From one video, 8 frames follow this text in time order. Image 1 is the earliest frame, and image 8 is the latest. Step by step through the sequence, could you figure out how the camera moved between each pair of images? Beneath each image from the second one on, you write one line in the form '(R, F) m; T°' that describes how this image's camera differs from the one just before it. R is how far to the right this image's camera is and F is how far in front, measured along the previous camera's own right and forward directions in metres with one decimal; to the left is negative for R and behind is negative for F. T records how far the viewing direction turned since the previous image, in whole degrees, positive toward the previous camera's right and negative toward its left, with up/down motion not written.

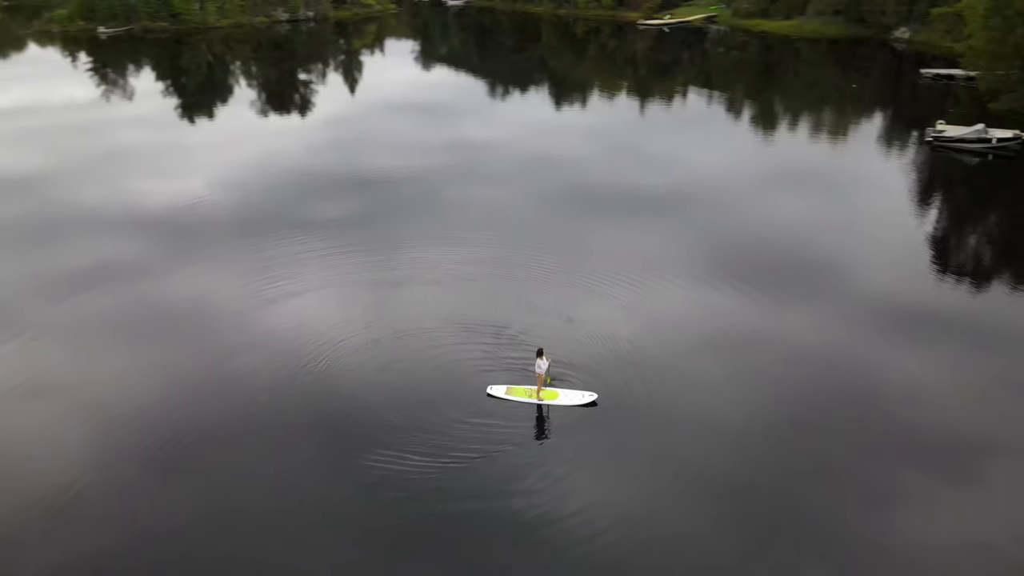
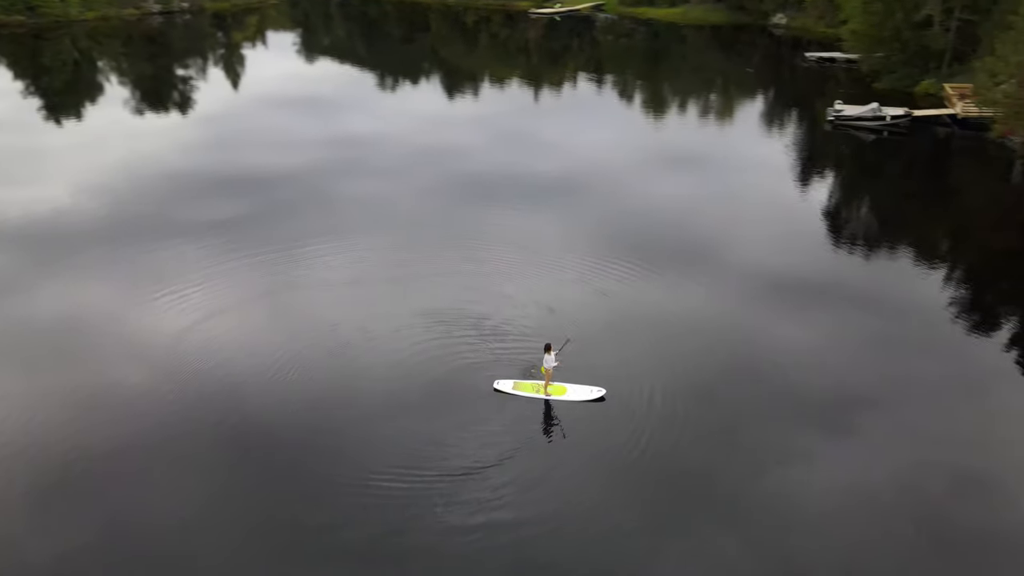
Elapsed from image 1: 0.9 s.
(-1.6, +0.4) m; +8°
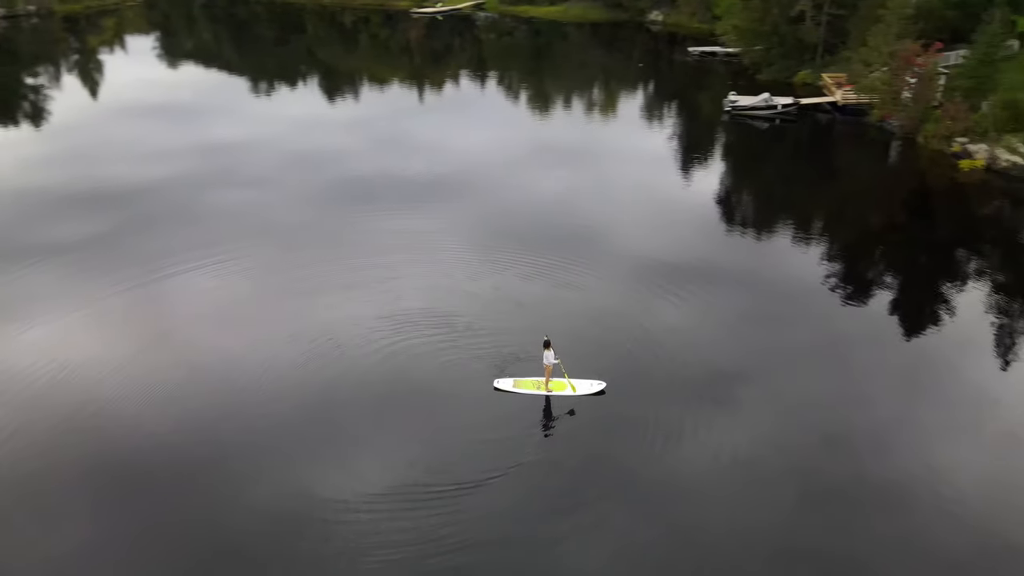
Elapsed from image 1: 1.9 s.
(-1.6, +0.1) m; +9°
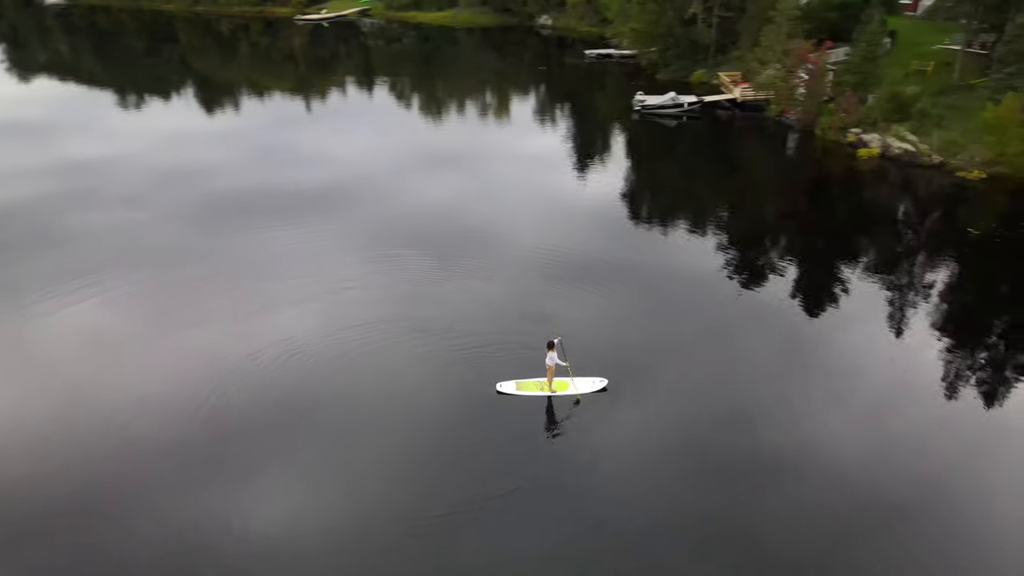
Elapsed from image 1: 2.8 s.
(-1.6, +0.1) m; +8°
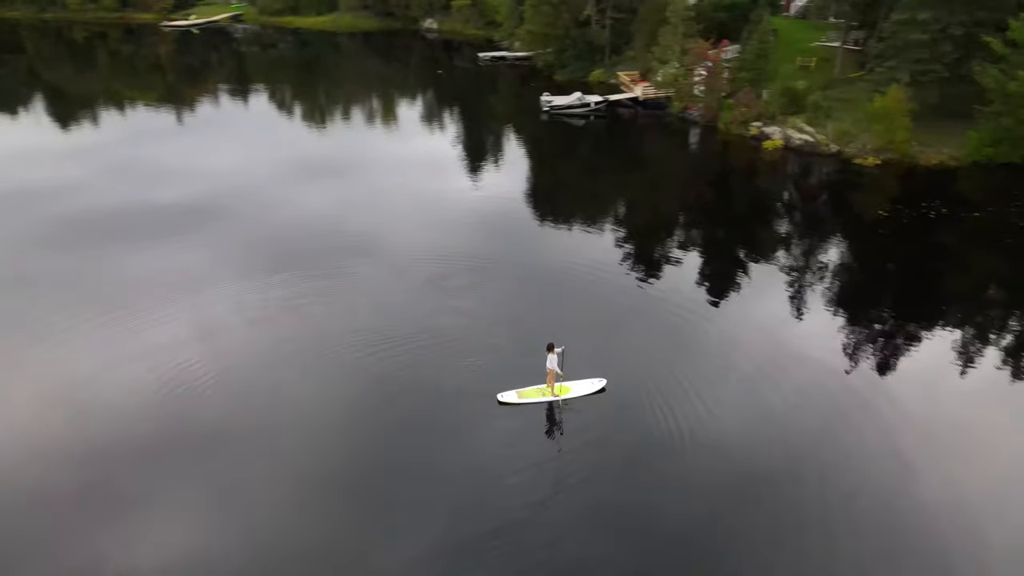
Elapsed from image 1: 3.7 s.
(-1.6, +0.4) m; +9°
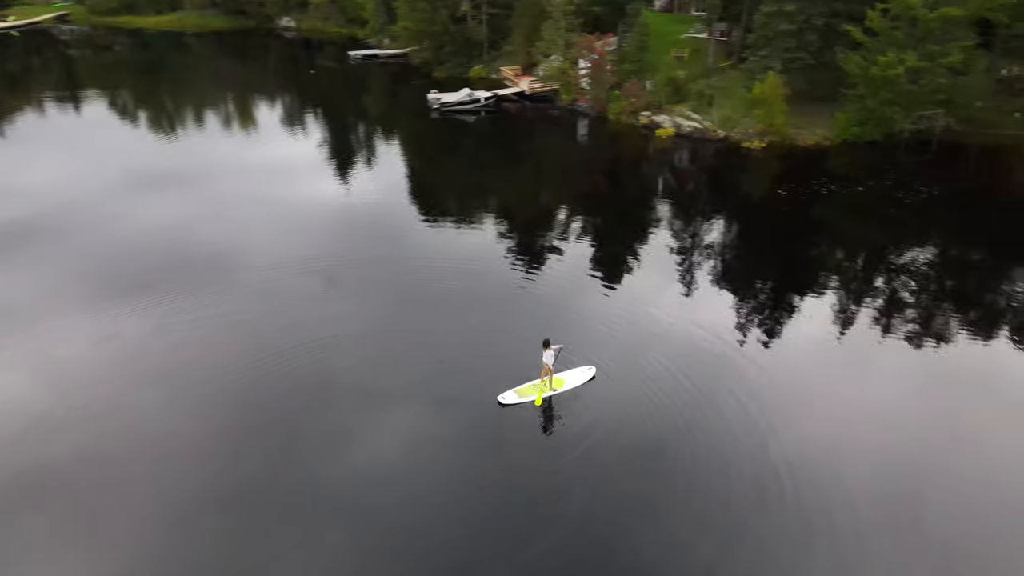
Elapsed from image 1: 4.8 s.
(-1.9, +0.4) m; +10°
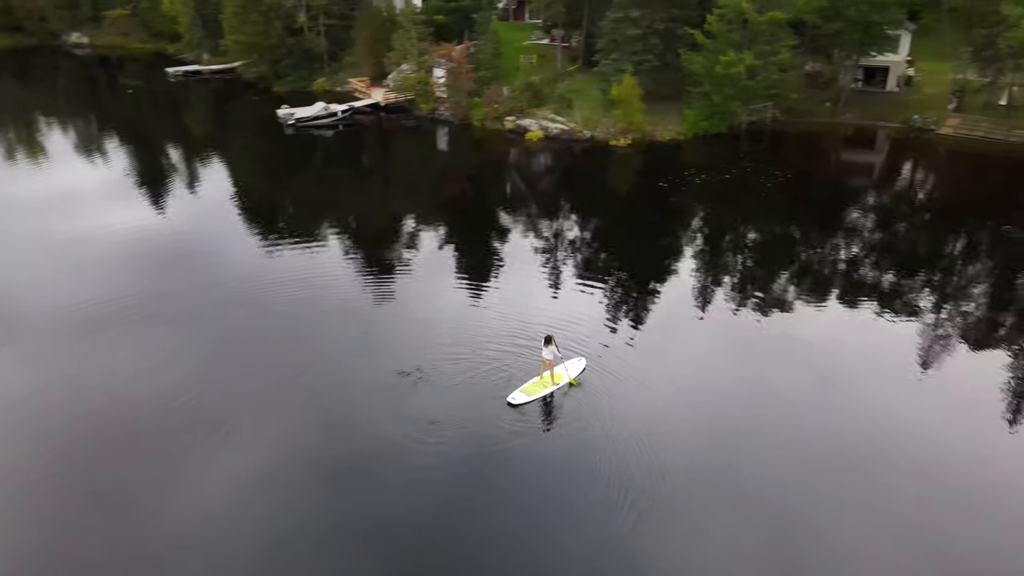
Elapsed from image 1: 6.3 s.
(-2.6, +0.3) m; +13°
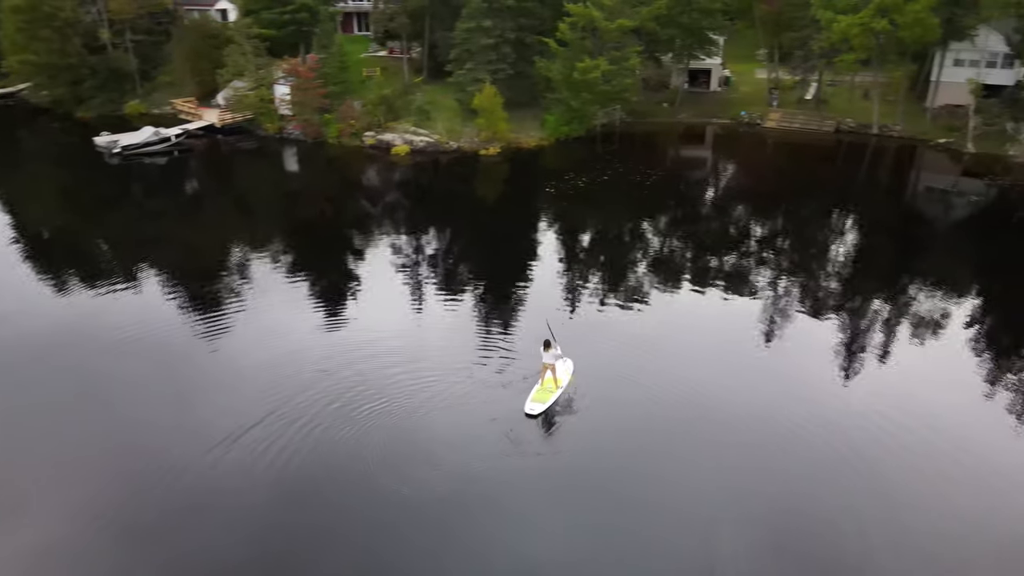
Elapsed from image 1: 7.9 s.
(-2.8, +1.0) m; +14°
